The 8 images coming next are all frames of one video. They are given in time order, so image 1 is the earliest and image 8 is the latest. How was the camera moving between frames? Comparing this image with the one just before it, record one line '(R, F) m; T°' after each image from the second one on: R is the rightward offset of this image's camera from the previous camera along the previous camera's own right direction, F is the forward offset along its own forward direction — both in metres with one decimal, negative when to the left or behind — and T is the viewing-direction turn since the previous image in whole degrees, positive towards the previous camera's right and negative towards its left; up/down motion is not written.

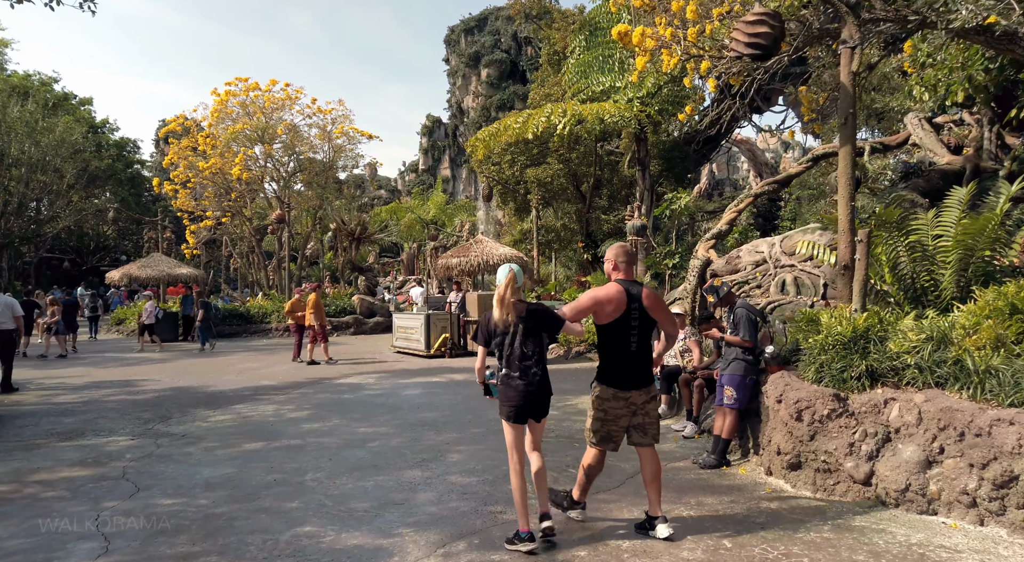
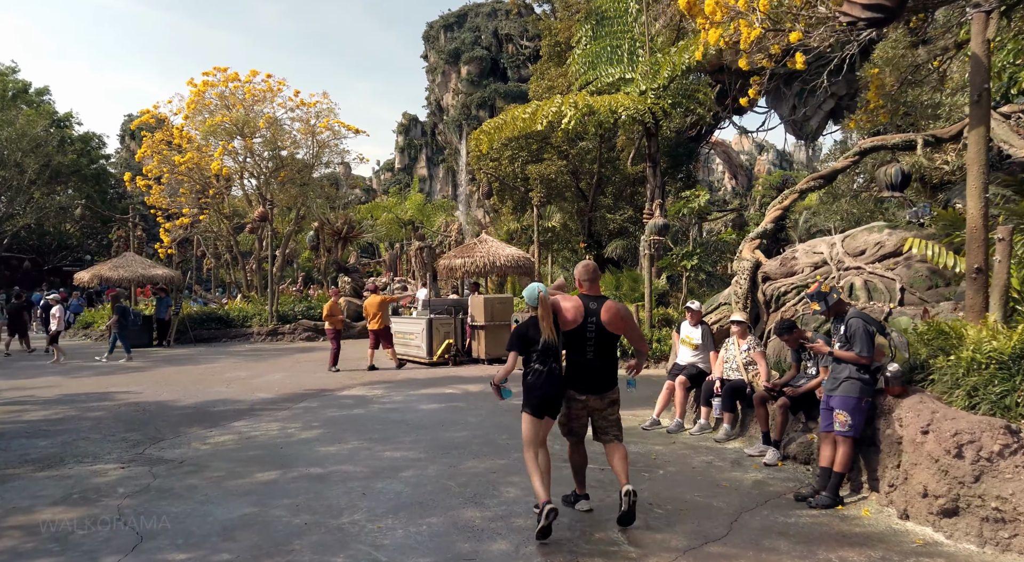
(-0.7, +0.8) m; +2°
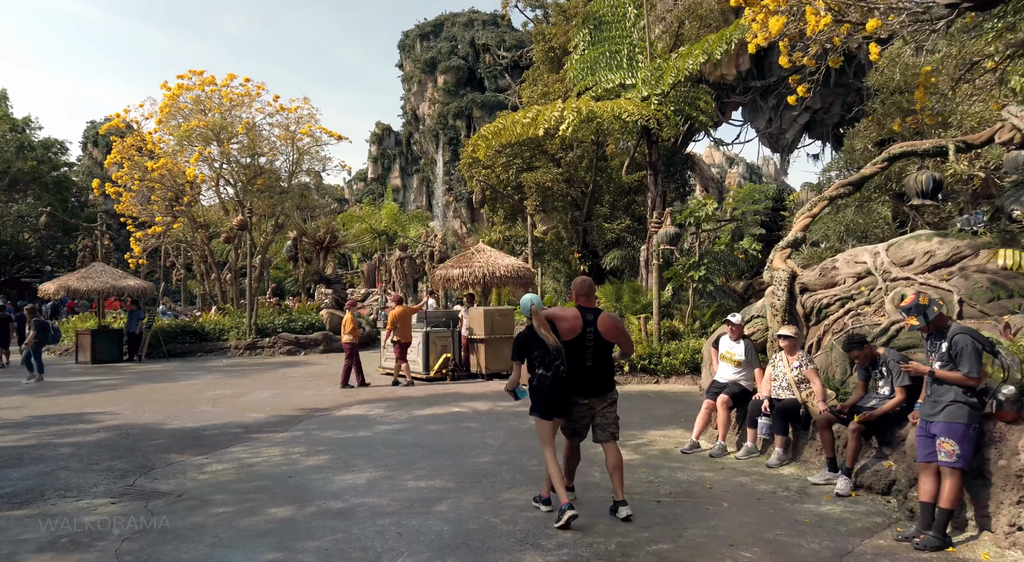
(-0.5, +0.6) m; +2°
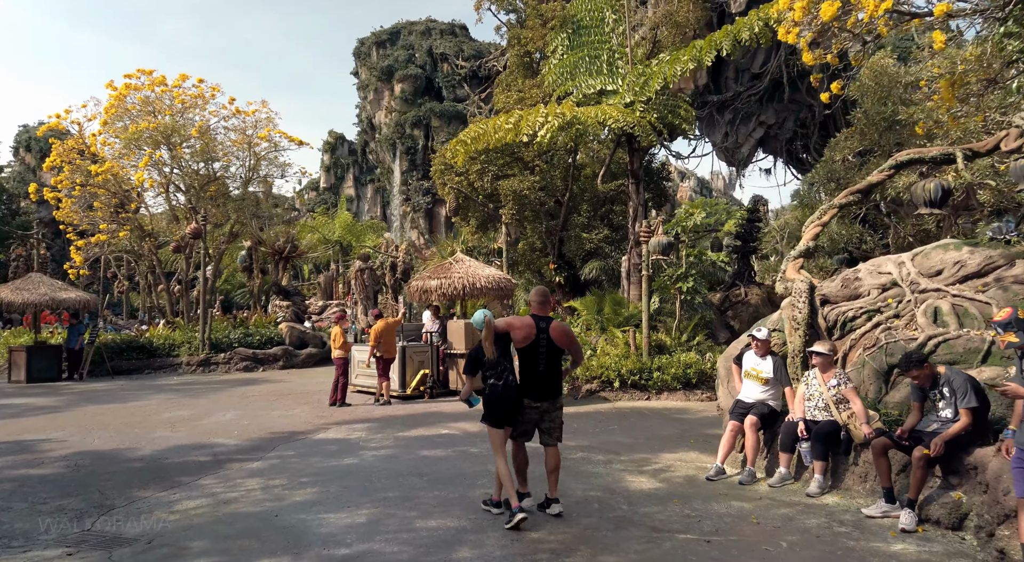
(-0.5, +0.6) m; +4°
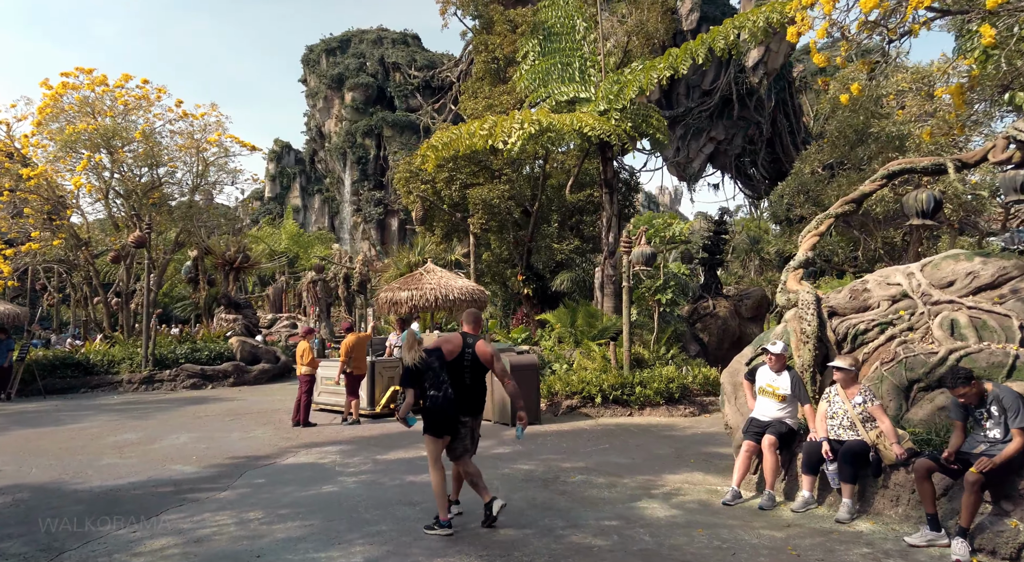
(-0.4, +0.5) m; +4°
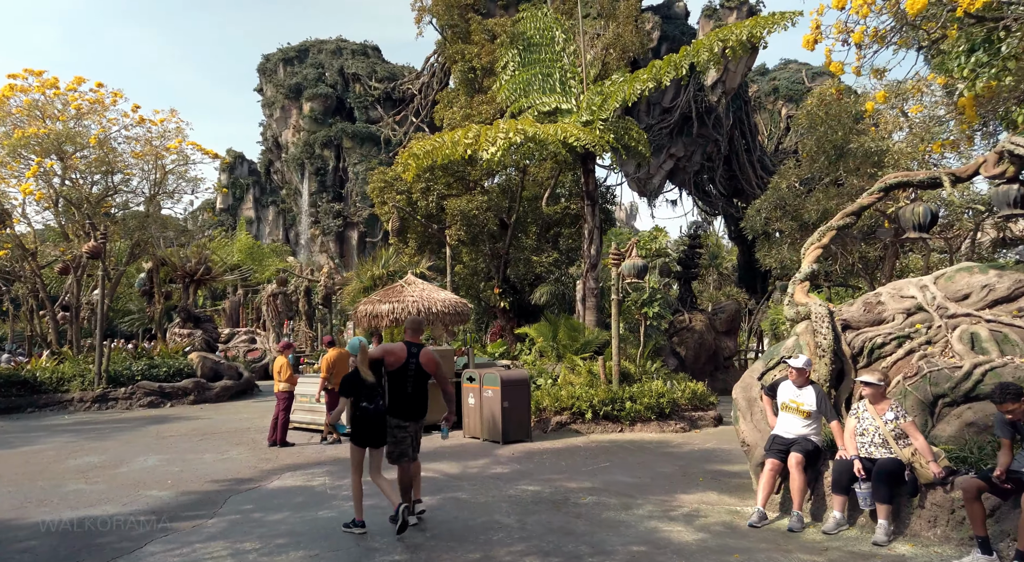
(-0.5, +0.3) m; +4°
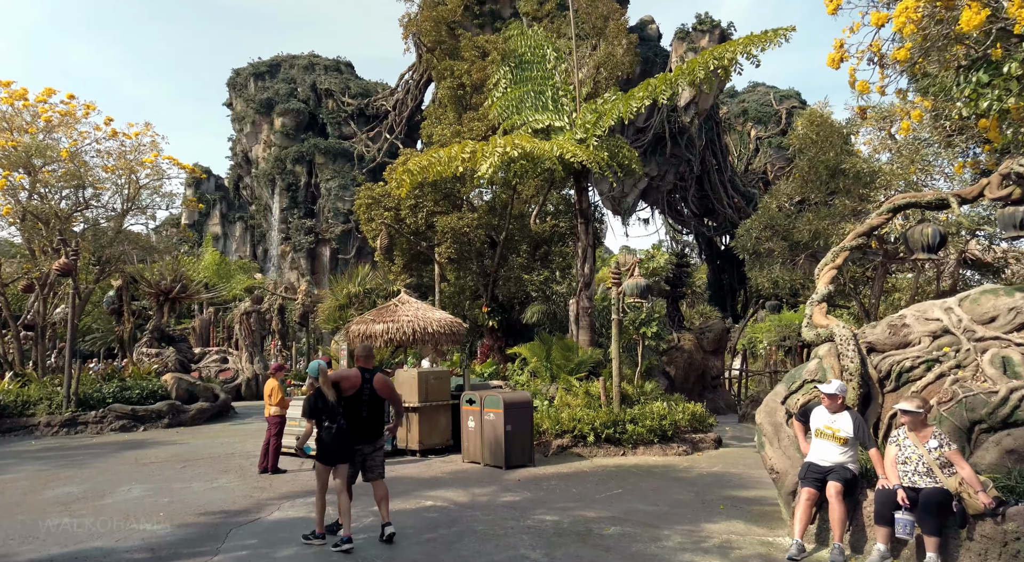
(-0.5, +0.3) m; +3°
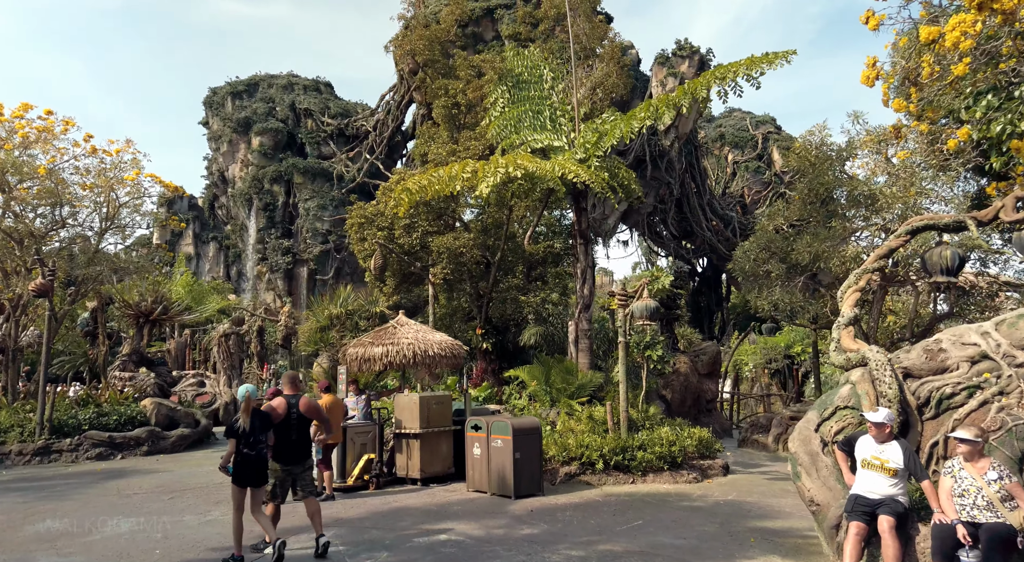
(-0.4, +0.3) m; +2°
